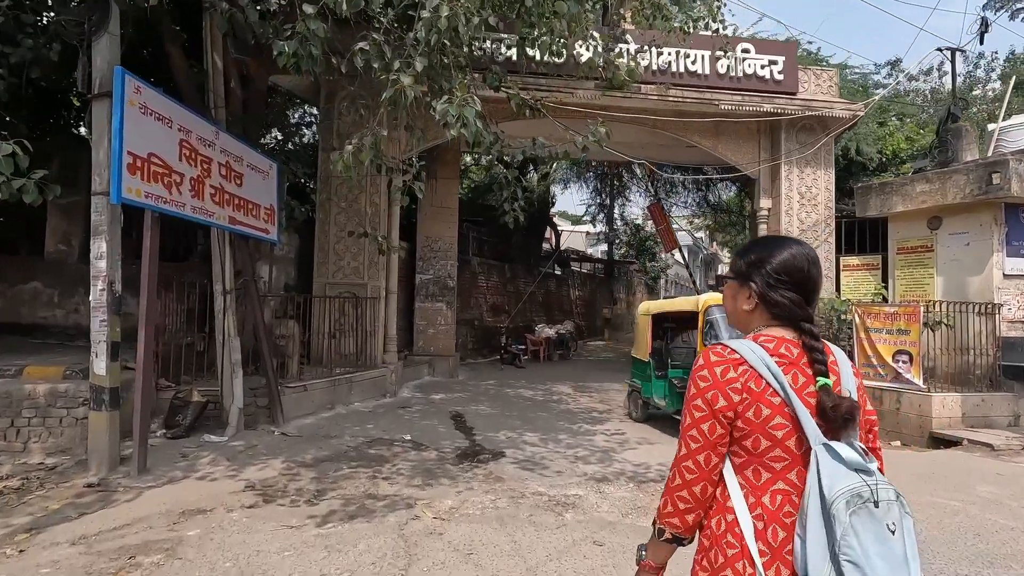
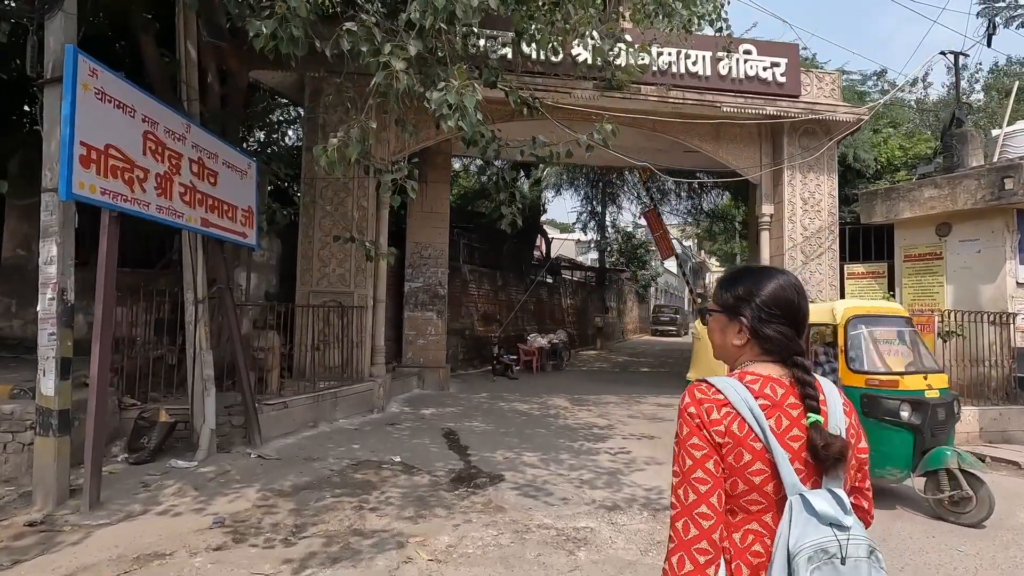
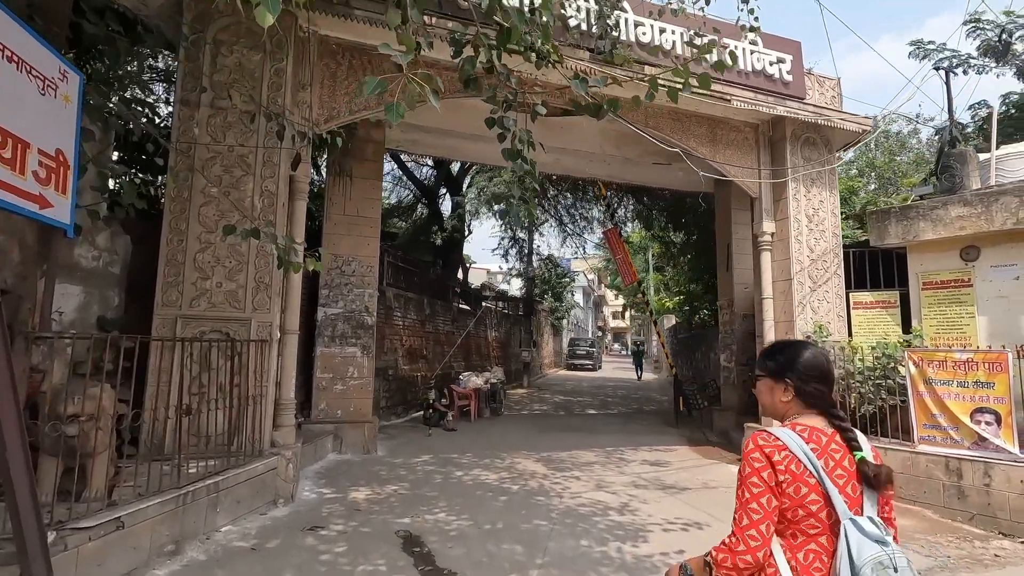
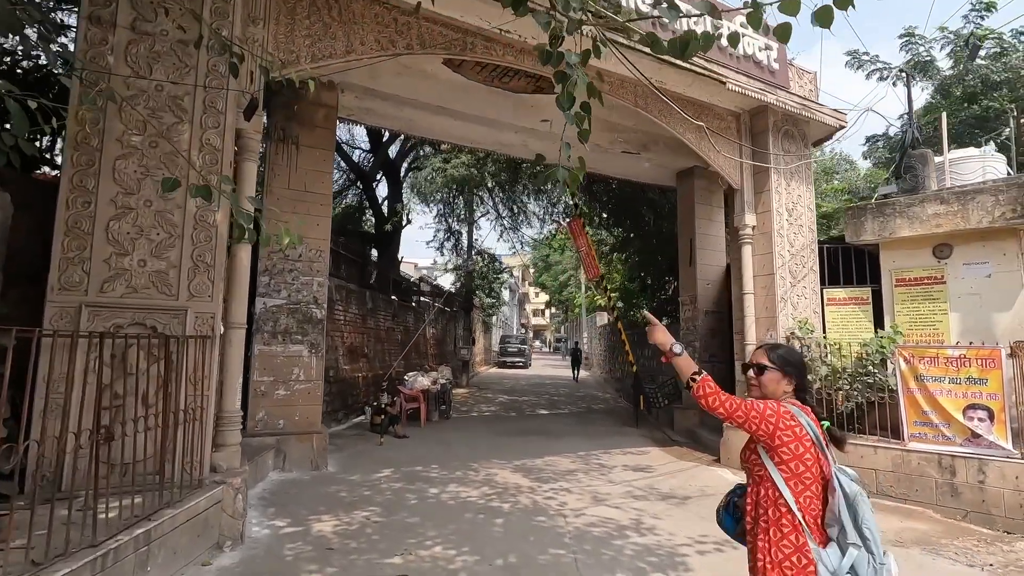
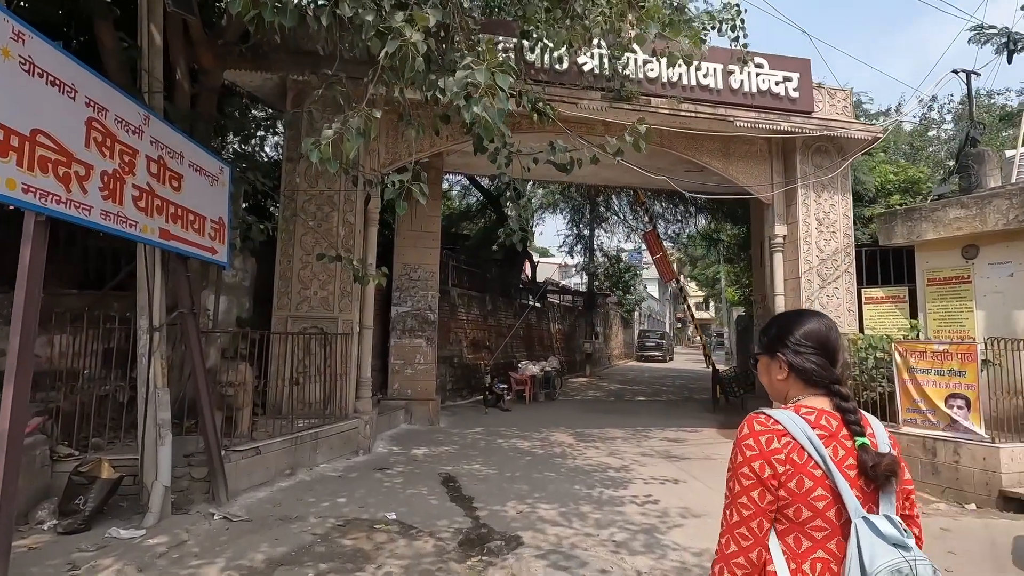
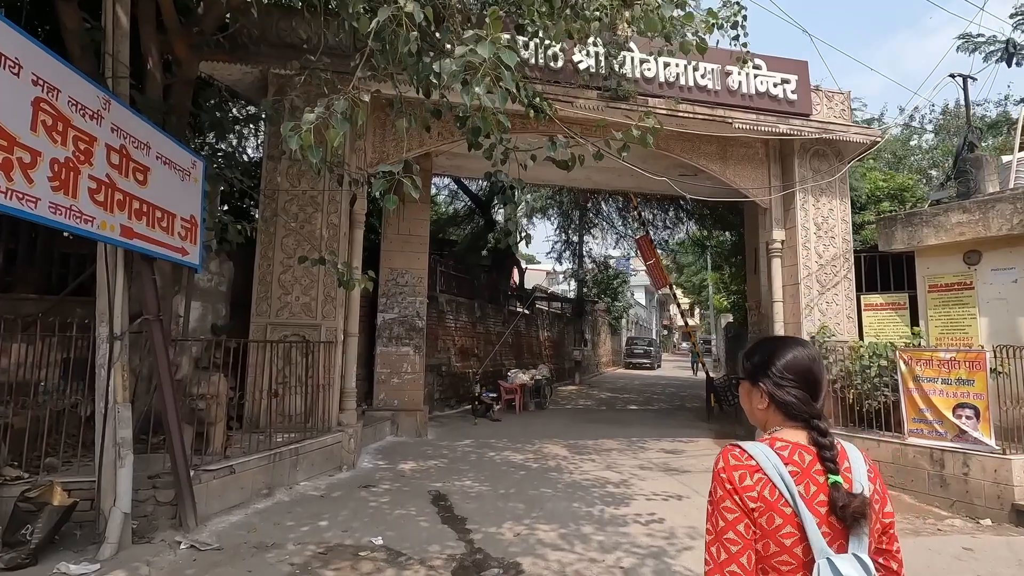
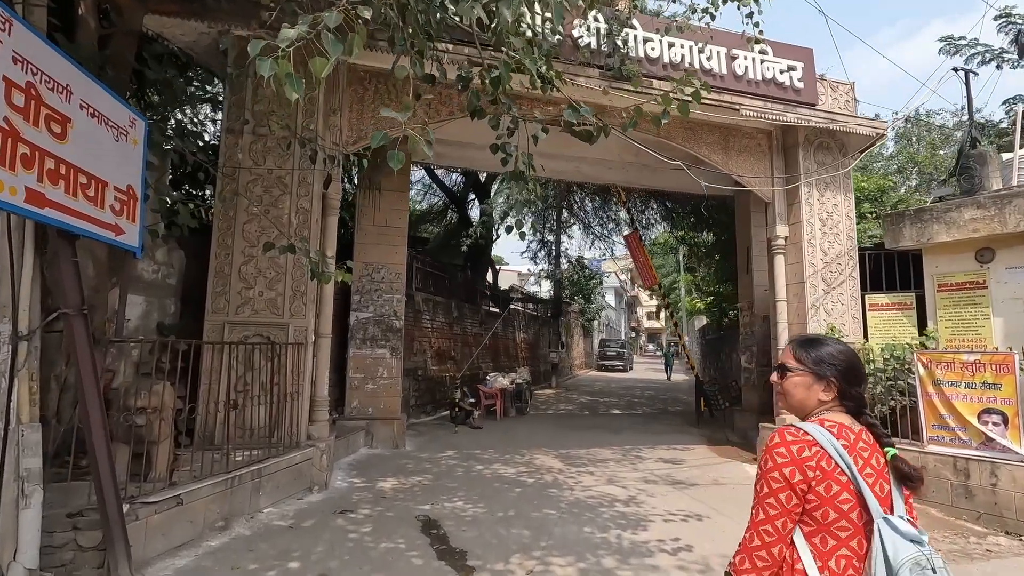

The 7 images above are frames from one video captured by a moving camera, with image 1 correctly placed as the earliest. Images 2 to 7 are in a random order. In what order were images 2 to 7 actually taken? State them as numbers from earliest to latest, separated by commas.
2, 5, 6, 7, 3, 4
